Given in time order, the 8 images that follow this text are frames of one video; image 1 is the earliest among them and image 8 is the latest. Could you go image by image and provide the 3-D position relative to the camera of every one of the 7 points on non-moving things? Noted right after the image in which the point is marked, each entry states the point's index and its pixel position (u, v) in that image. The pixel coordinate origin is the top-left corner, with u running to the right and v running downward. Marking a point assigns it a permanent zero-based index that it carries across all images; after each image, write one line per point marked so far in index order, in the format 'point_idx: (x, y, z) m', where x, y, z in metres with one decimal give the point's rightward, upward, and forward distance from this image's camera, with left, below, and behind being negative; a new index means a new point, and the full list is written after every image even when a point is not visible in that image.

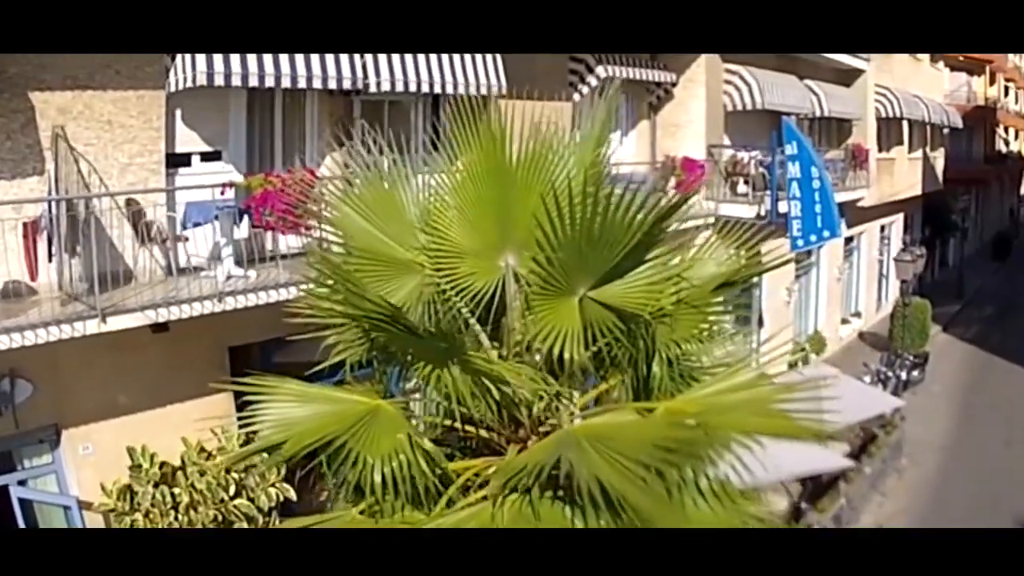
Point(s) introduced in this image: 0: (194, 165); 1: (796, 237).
0: (-4.0, +1.5, +9.6) m
1: (+4.7, +0.8, +12.6) m
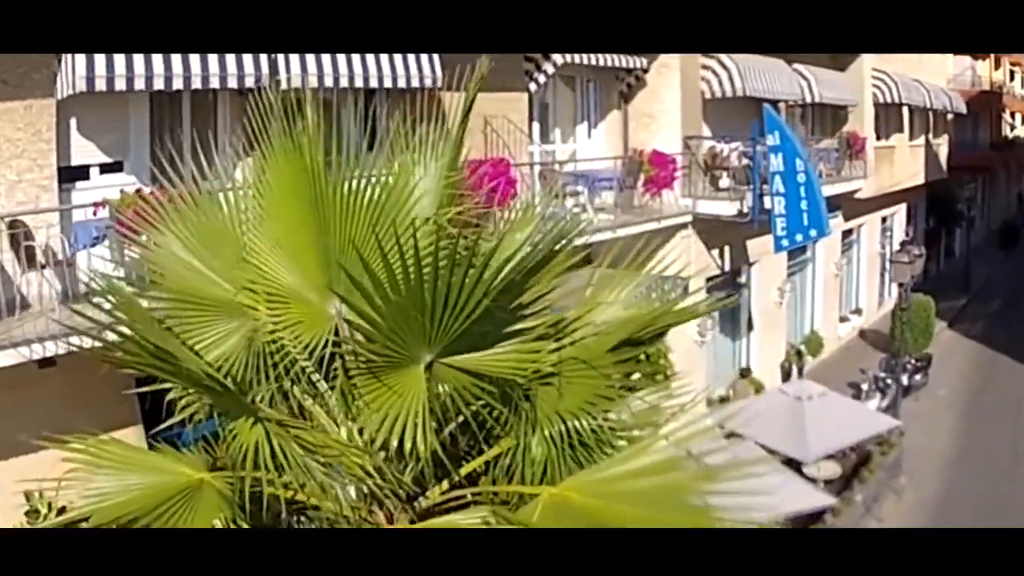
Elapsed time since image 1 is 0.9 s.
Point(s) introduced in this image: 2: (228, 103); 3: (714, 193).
0: (-4.7, +1.2, +8.6) m
1: (+4.1, +0.8, +11.5) m
2: (-3.3, +2.2, +9.0) m
3: (+3.3, +1.5, +12.5) m
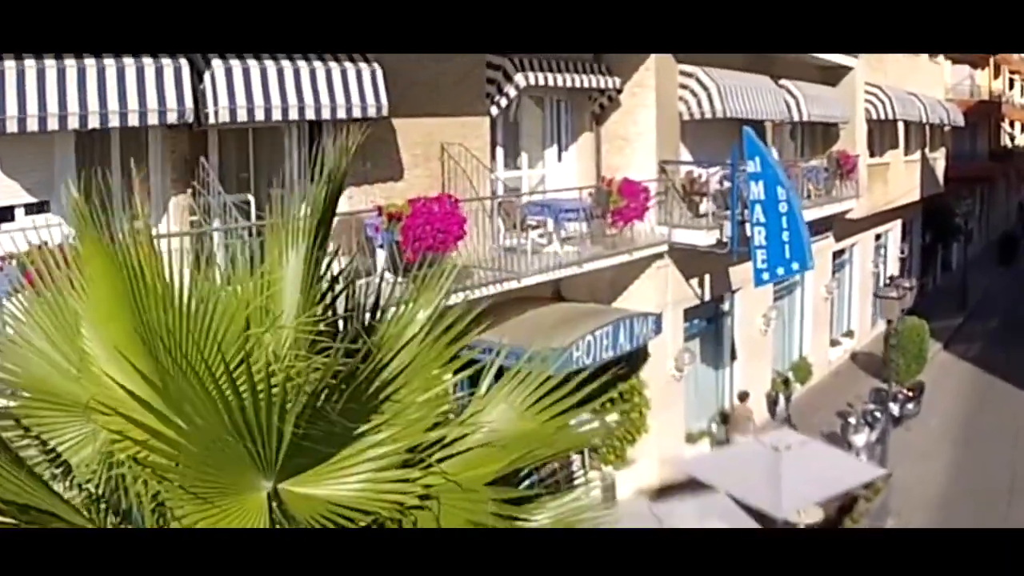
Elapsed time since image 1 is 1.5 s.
0: (-5.2, +0.7, +8.0) m
1: (+3.6, +0.3, +10.9) m
2: (-3.8, +1.7, +8.5) m
3: (+2.8, +1.0, +12.0) m
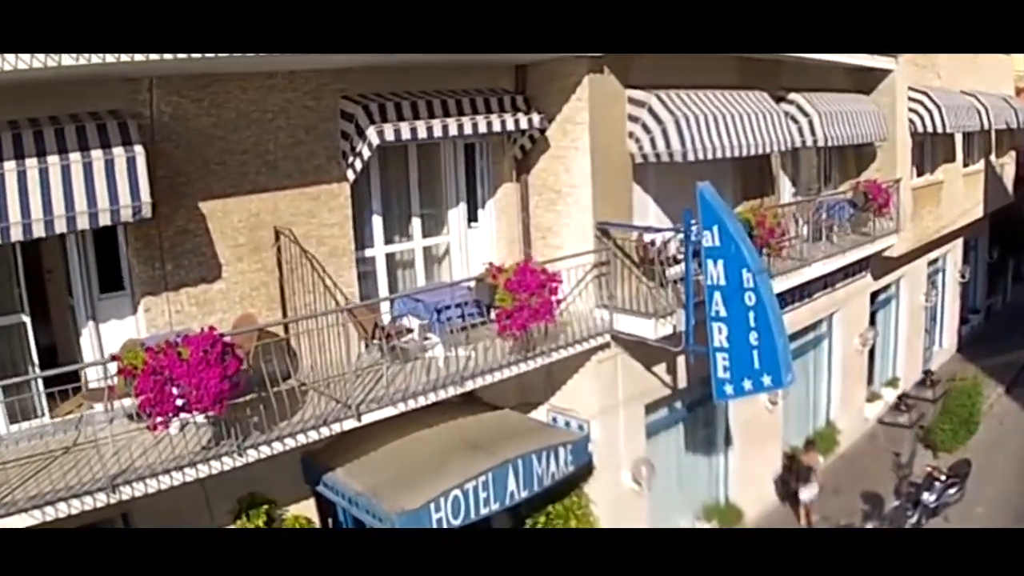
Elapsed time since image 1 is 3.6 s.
0: (-6.9, -0.7, +6.1) m
1: (+2.2, -1.0, +8.1) m
2: (-5.4, +0.3, +6.4) m
3: (+1.5, -0.2, +9.2) m
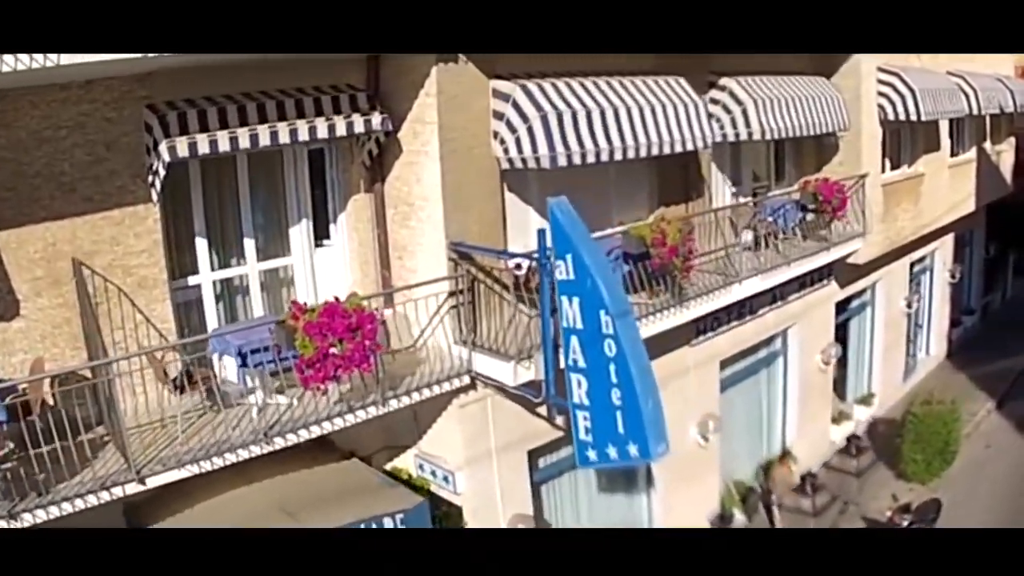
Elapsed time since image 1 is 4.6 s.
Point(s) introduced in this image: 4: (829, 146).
0: (-8.5, -1.1, +5.2) m
1: (+0.6, -1.3, +6.7) m
2: (-7.1, -0.1, +5.4) m
3: (0.0, -0.5, +7.8) m
4: (+4.7, +2.1, +11.4) m
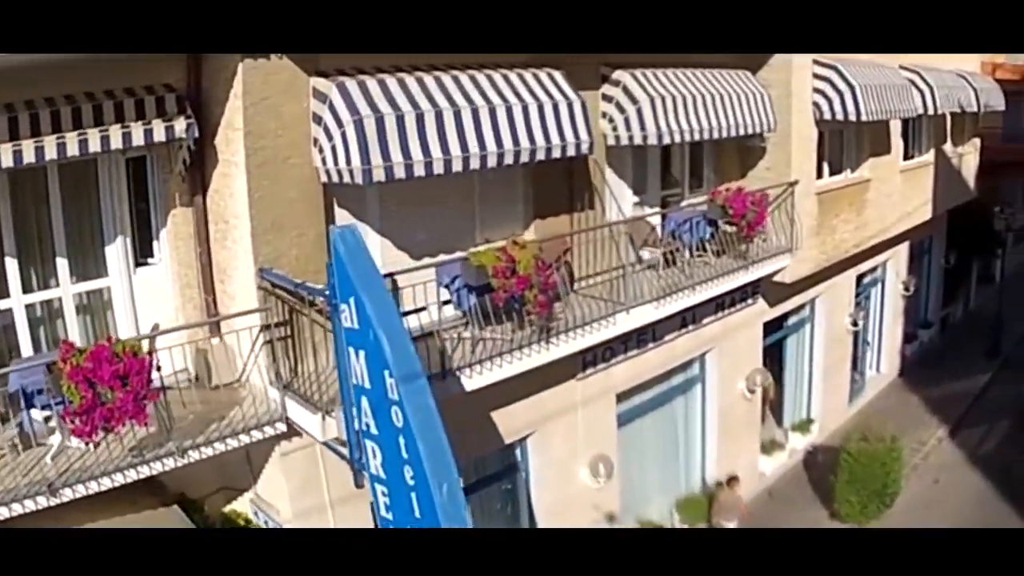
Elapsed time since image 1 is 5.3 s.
0: (-10.1, -1.4, +4.3) m
1: (-0.9, -1.6, +5.7) m
2: (-8.6, -0.4, +4.4) m
3: (-1.6, -0.8, +6.8) m
4: (+3.3, +1.9, +10.2) m
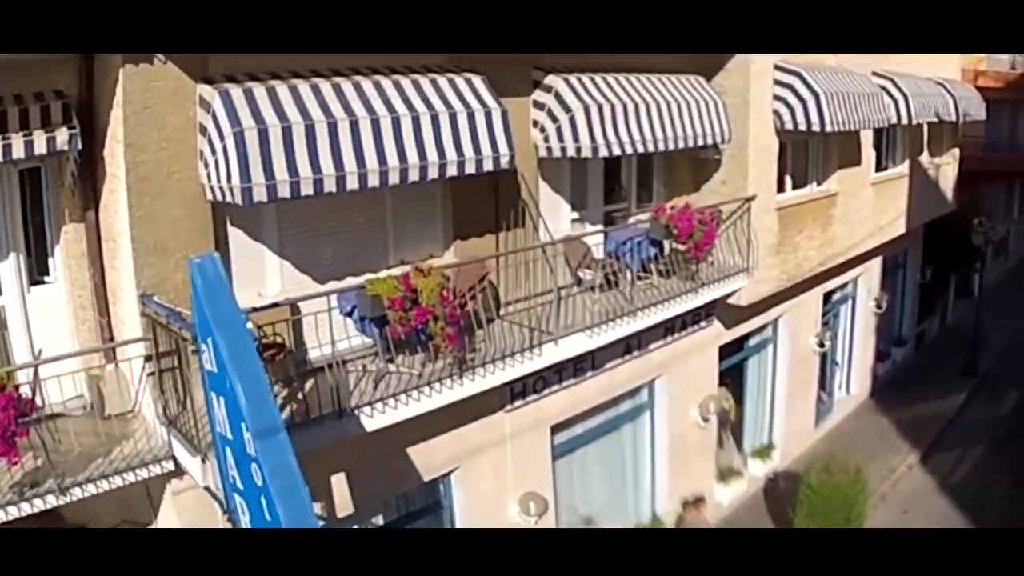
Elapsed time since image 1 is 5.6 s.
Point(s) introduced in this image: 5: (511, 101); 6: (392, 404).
0: (-10.8, -1.5, +3.7) m
1: (-1.7, -1.9, +5.1) m
2: (-9.4, -0.5, +3.8) m
3: (-2.3, -1.0, +6.2) m
4: (+2.6, +1.6, +9.6) m
5: (0.0, +1.7, +6.9) m
6: (-1.0, -0.9, +6.0) m
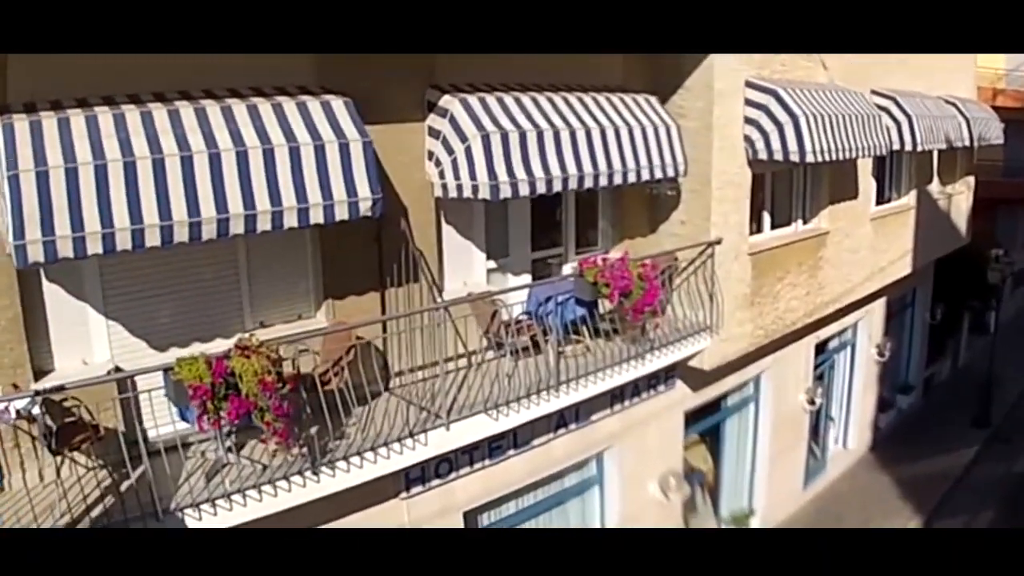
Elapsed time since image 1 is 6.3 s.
0: (-11.8, -1.9, +2.9) m
1: (-2.6, -2.4, +4.0) m
2: (-10.3, -0.9, +3.0) m
3: (-3.1, -1.5, +5.1) m
4: (+1.9, +1.0, +8.4) m
5: (-0.8, +1.2, +5.7) m
6: (-1.8, -1.4, +4.9) m
